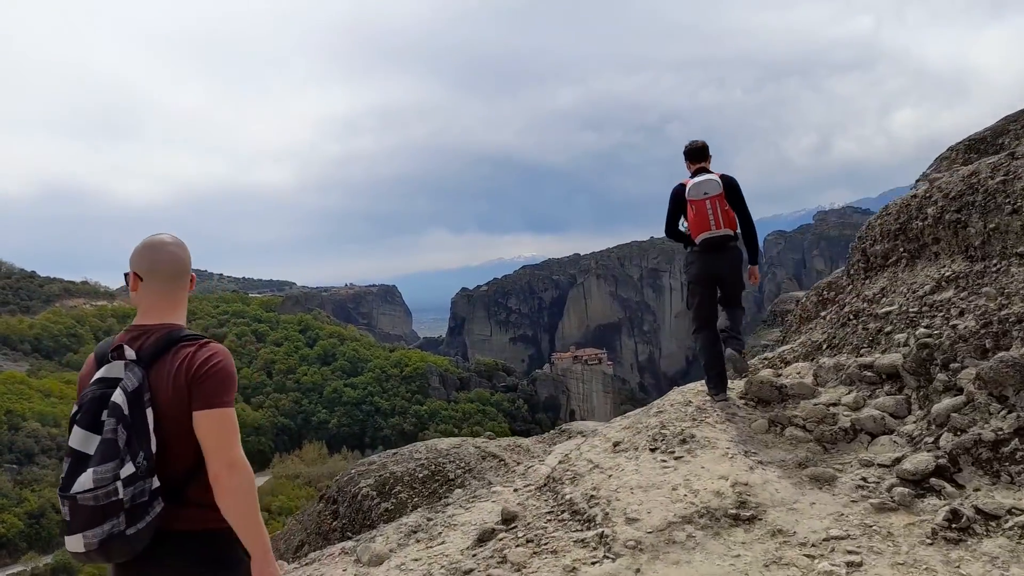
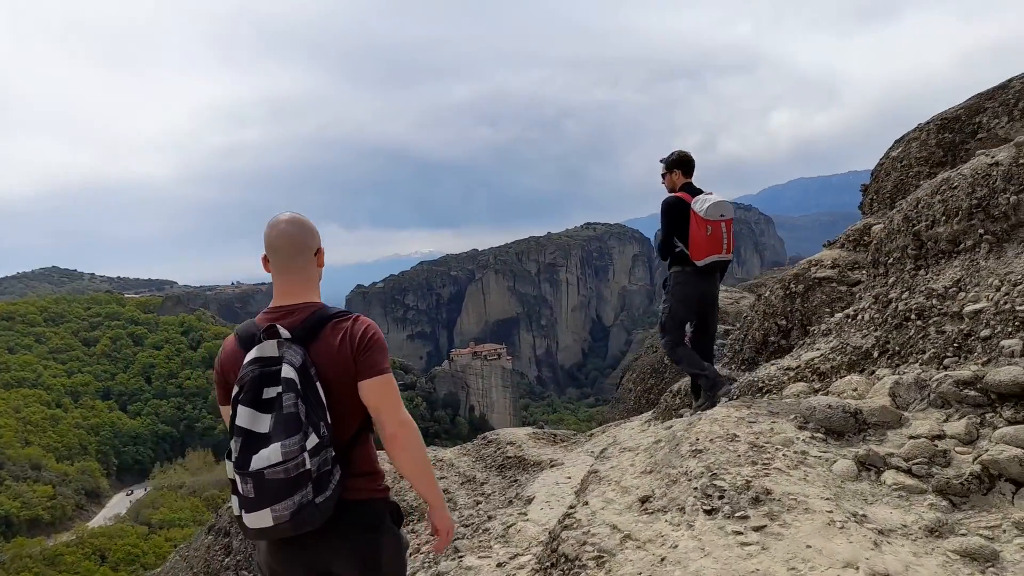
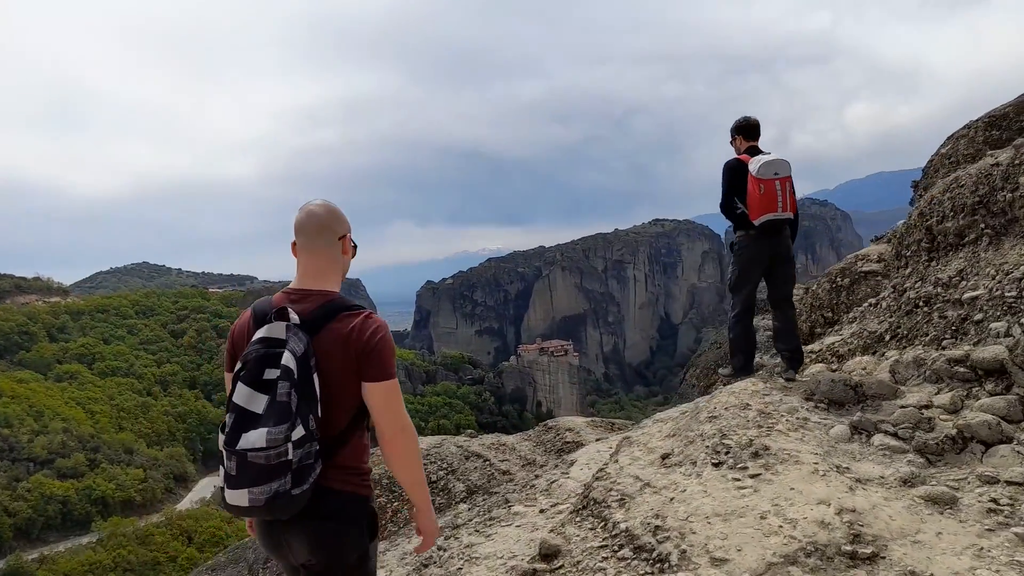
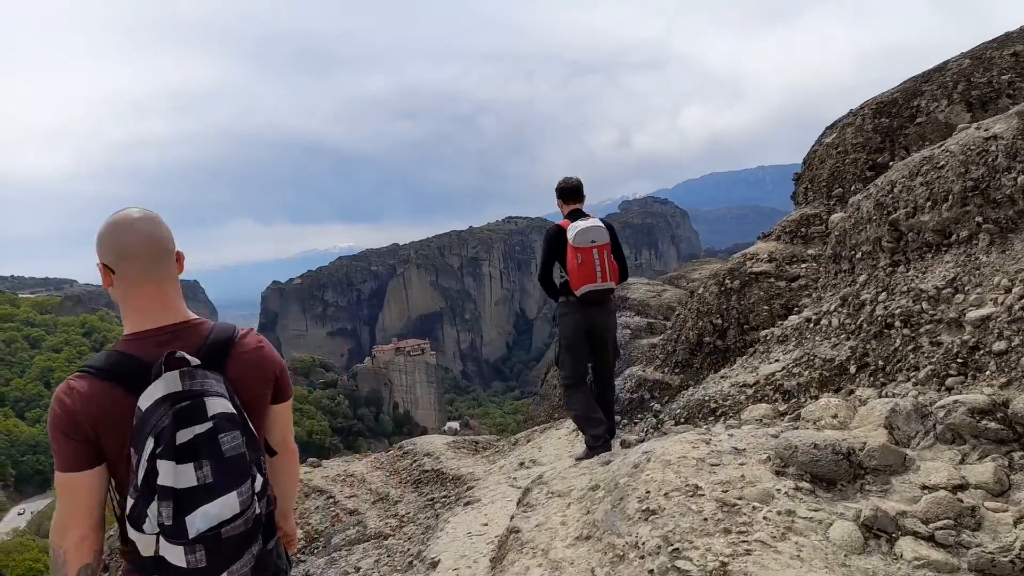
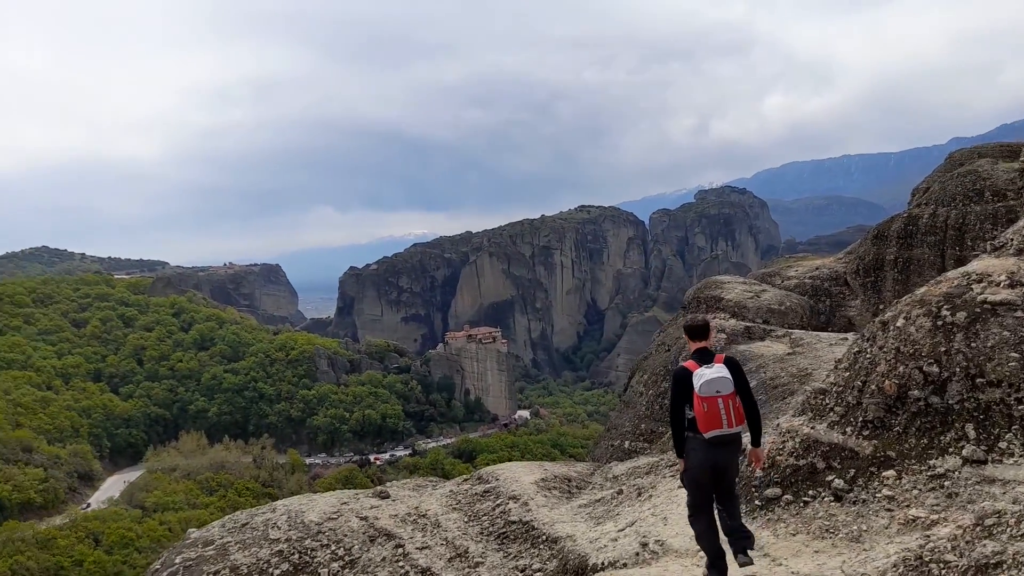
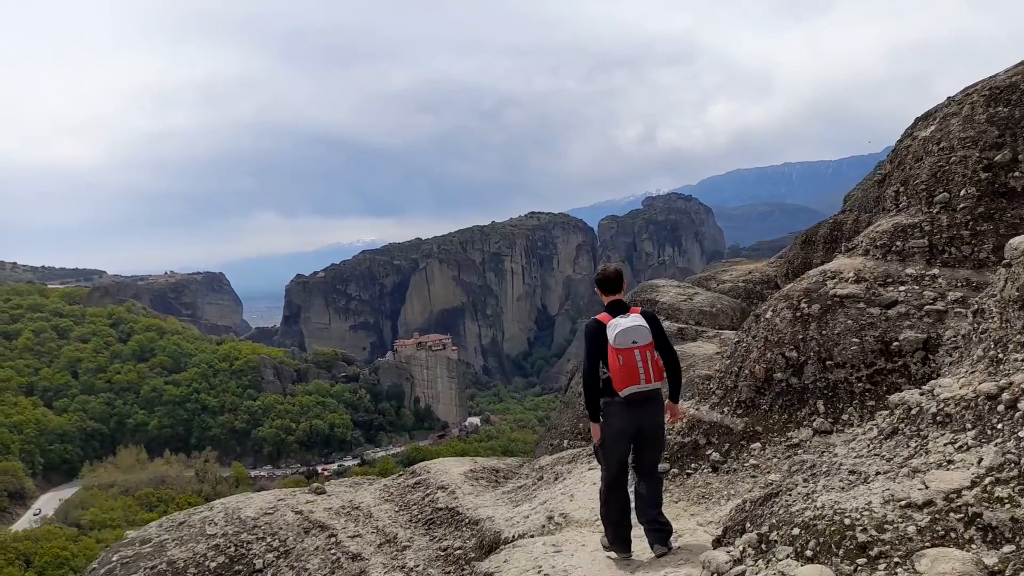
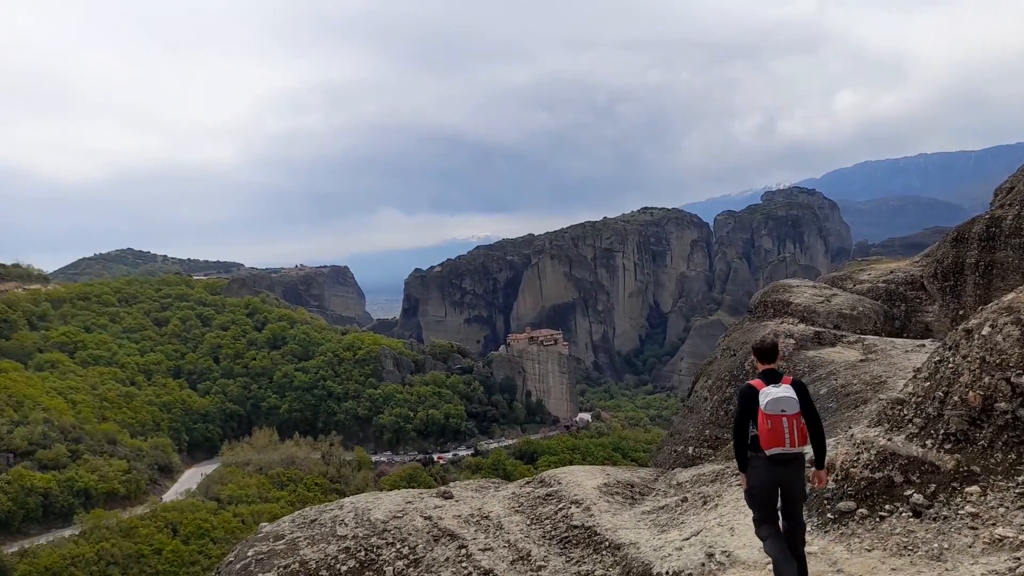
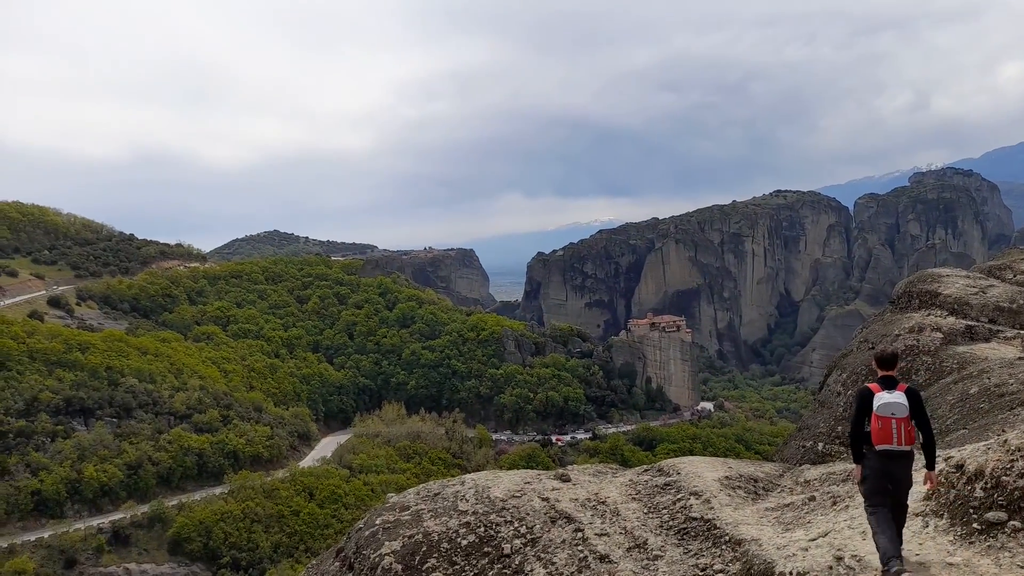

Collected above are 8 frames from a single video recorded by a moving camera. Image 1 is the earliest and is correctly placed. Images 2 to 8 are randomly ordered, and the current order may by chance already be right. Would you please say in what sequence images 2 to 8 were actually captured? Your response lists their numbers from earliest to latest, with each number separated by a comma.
3, 2, 4, 6, 5, 7, 8
